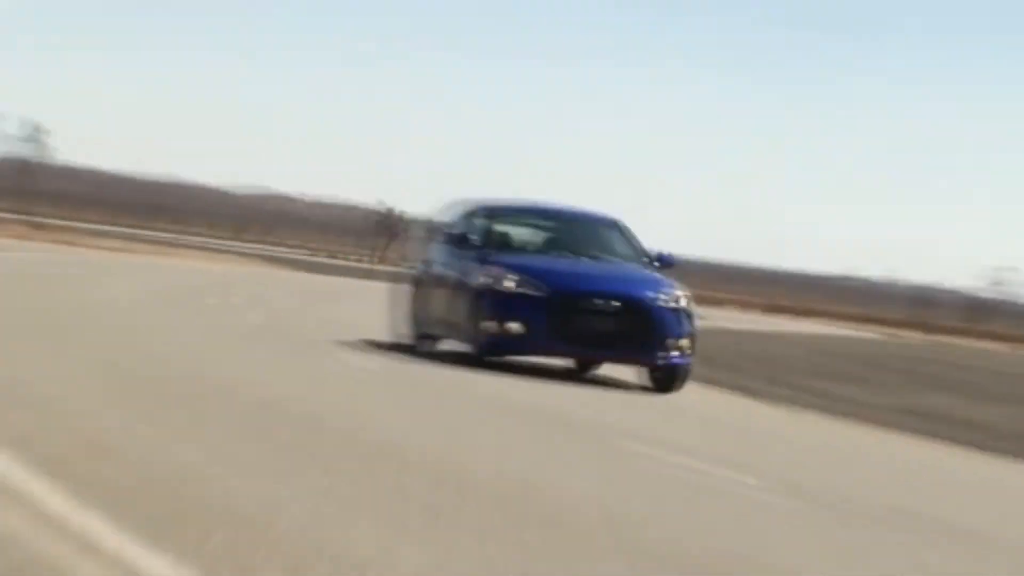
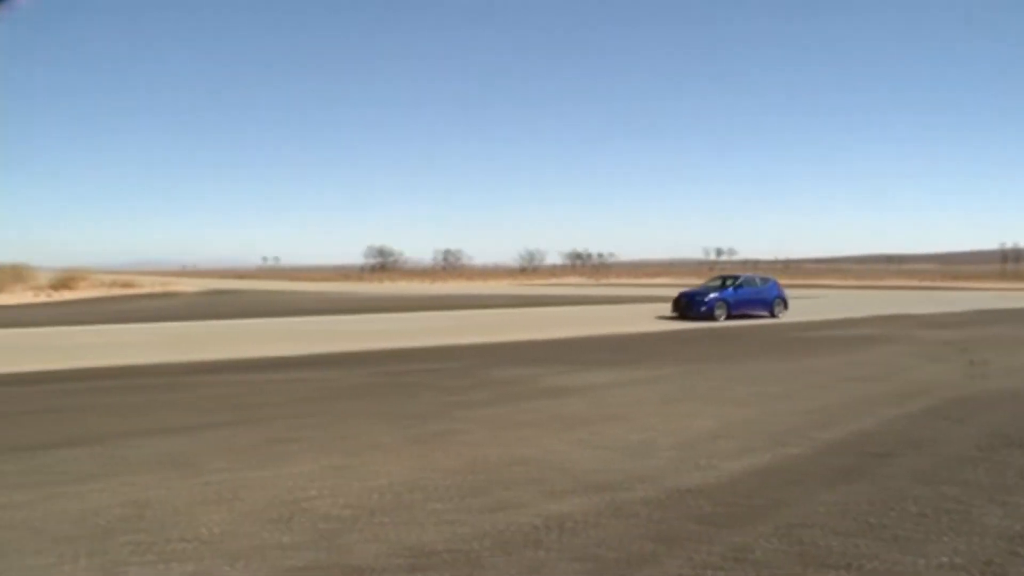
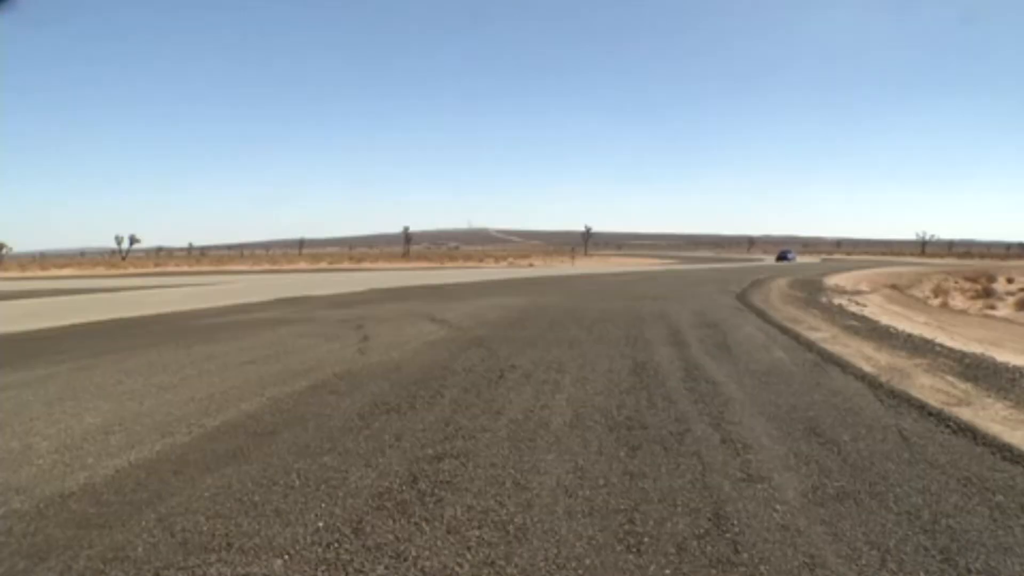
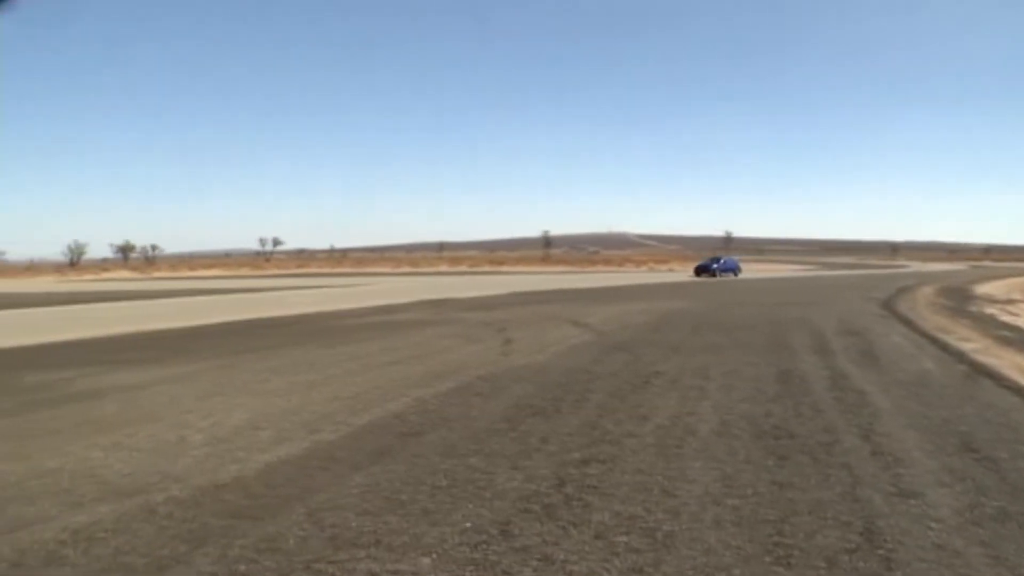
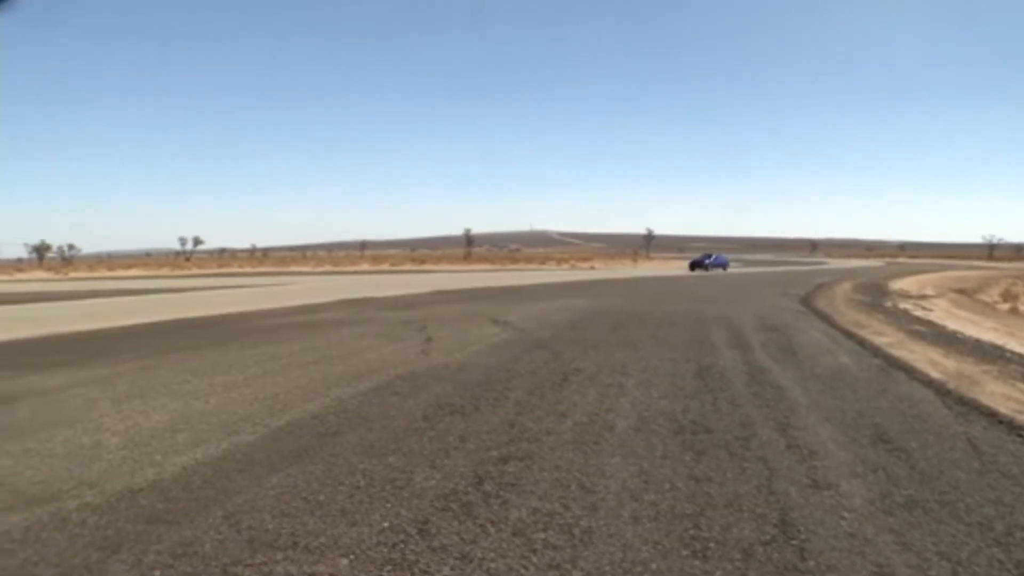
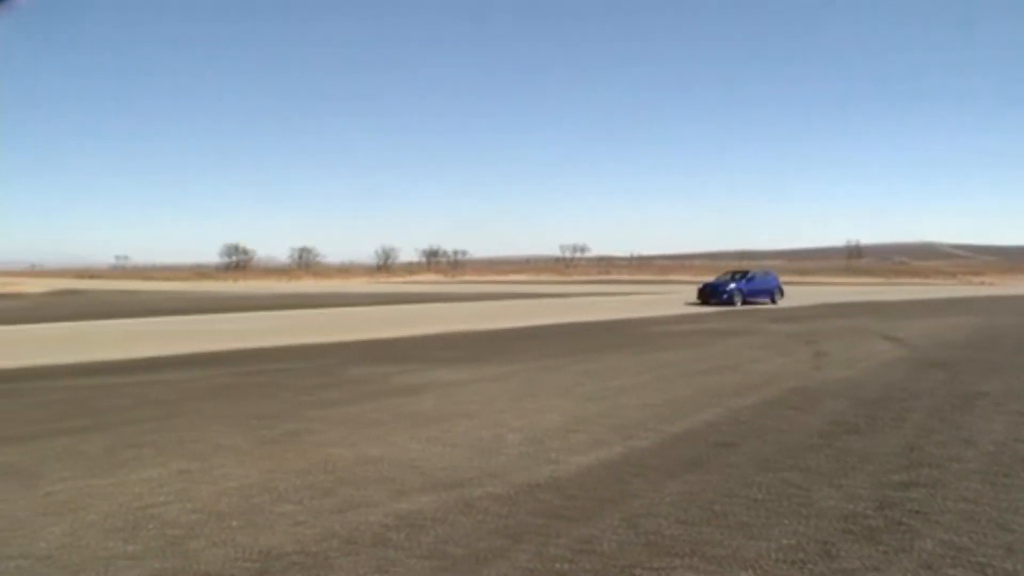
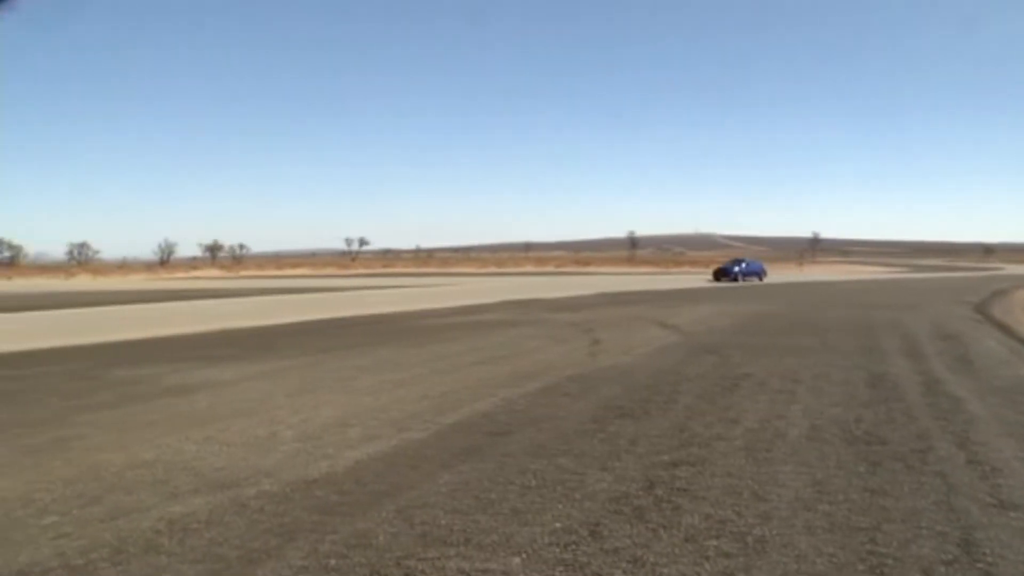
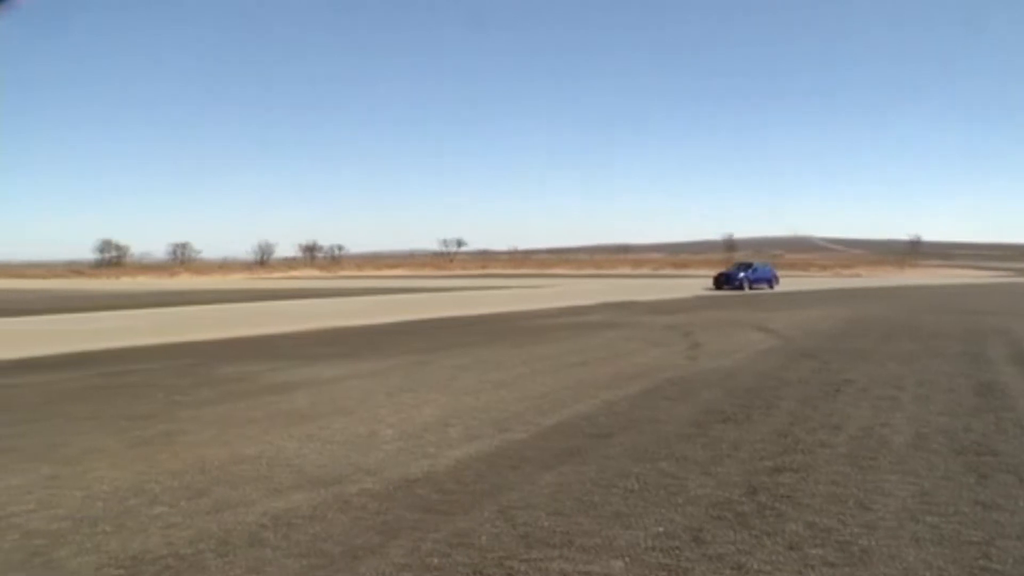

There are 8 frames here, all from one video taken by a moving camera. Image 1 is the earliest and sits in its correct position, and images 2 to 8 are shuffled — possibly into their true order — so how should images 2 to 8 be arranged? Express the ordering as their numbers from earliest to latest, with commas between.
3, 5, 4, 7, 8, 6, 2
